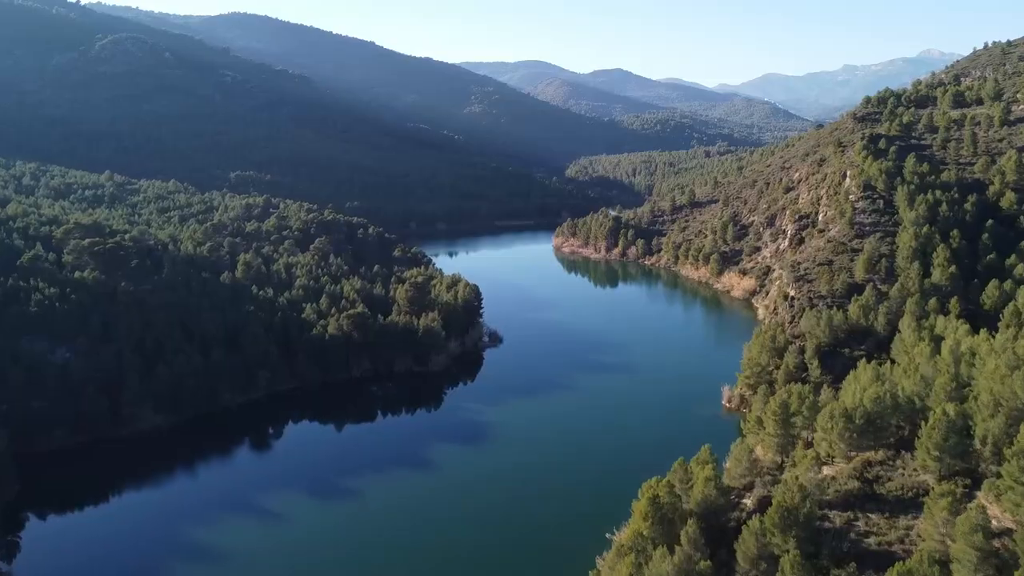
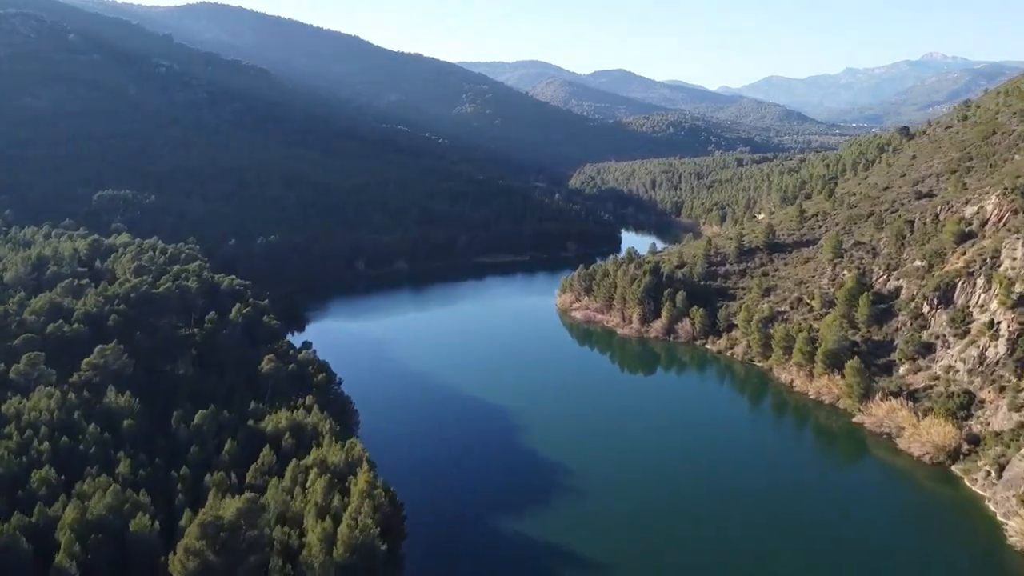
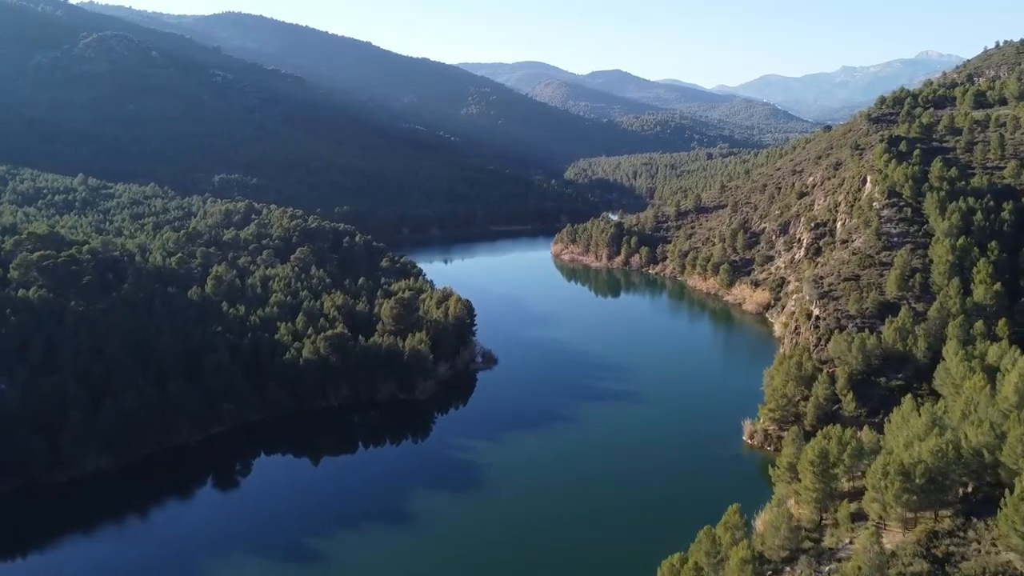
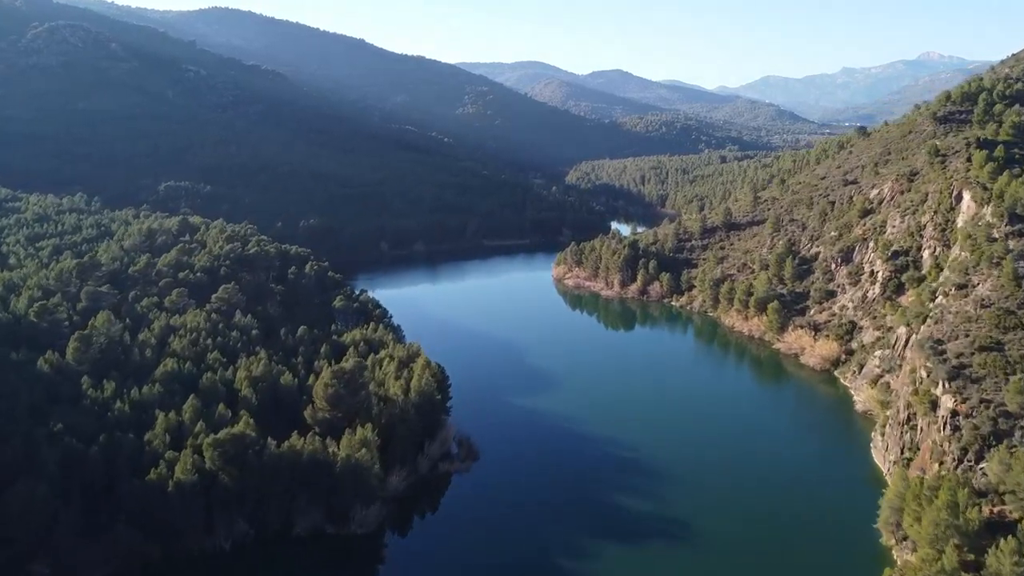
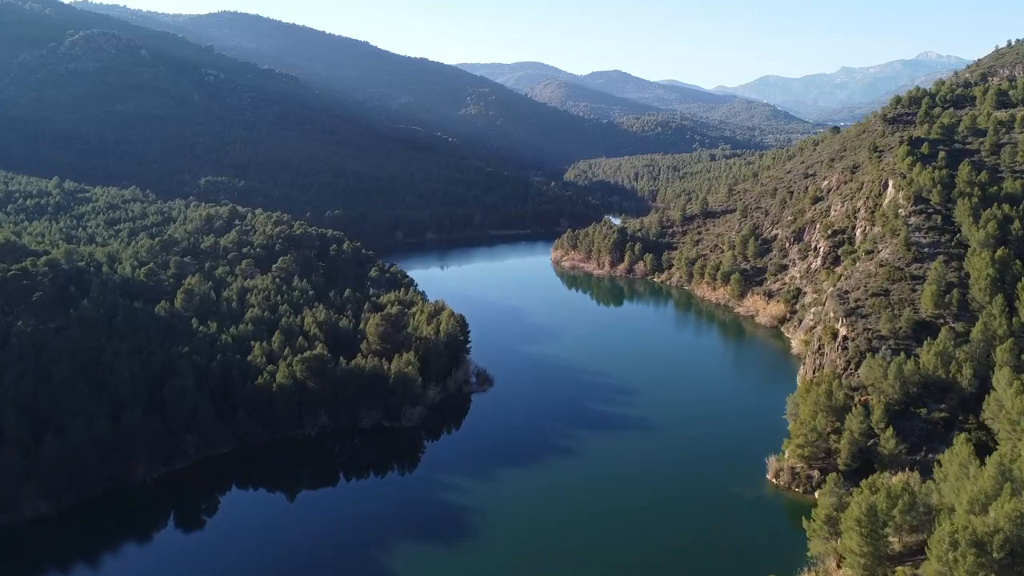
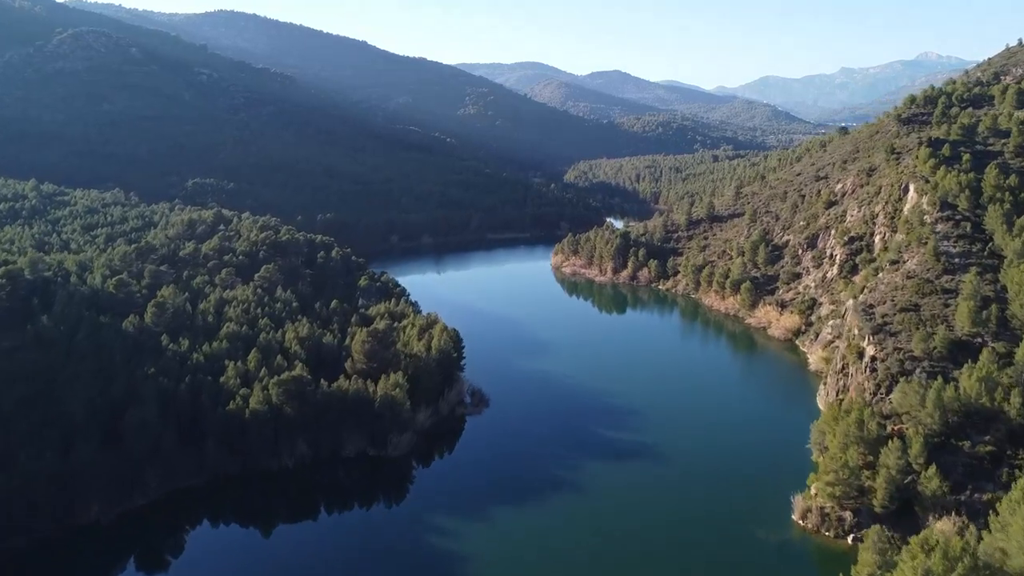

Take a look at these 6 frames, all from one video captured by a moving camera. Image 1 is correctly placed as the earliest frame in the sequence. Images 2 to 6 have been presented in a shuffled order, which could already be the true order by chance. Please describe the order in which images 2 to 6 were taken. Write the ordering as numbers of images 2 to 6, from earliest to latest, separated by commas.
3, 5, 6, 4, 2
